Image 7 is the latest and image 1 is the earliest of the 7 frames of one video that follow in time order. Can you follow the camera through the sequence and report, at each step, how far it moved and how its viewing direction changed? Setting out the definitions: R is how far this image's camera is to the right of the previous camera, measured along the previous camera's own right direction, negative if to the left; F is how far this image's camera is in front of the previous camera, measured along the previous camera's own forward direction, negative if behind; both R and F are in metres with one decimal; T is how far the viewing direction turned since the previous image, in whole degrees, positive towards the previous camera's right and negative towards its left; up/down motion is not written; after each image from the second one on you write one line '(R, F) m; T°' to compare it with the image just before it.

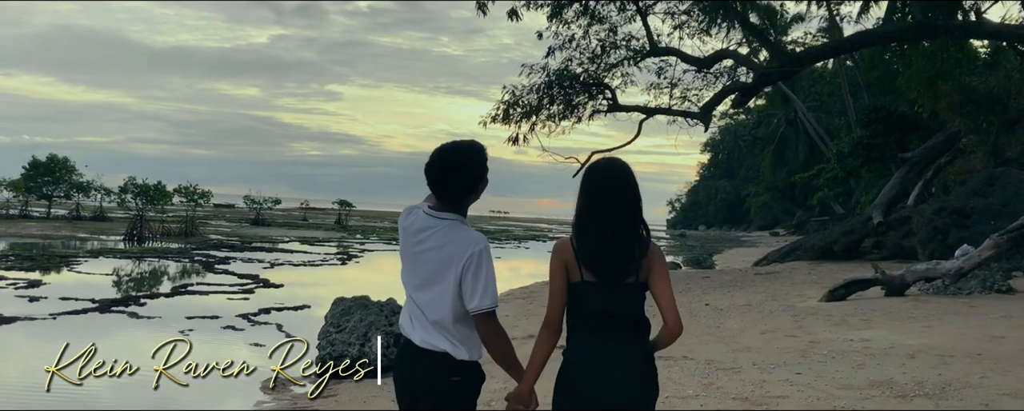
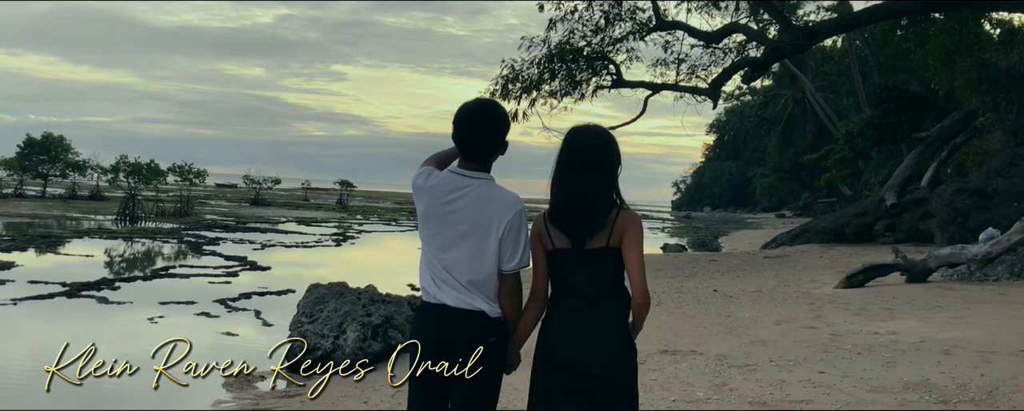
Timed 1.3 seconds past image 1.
(+0.1, +0.8) m; 0°
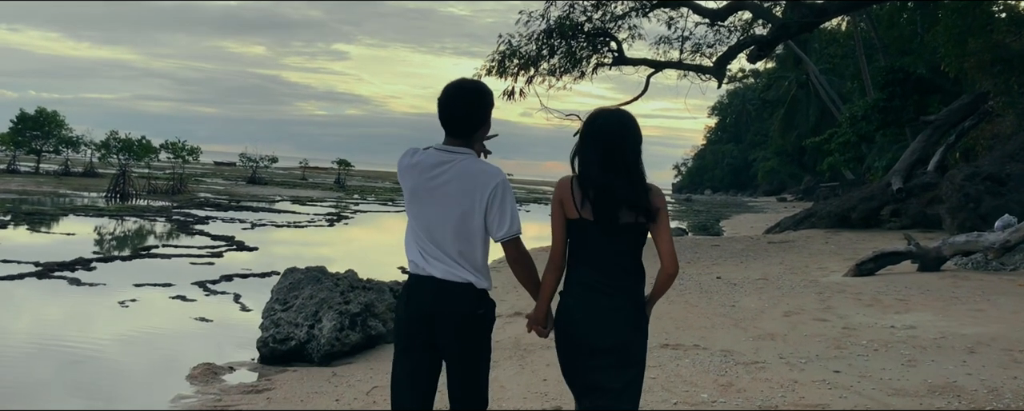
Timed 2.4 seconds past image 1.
(+0.1, +0.6) m; 0°
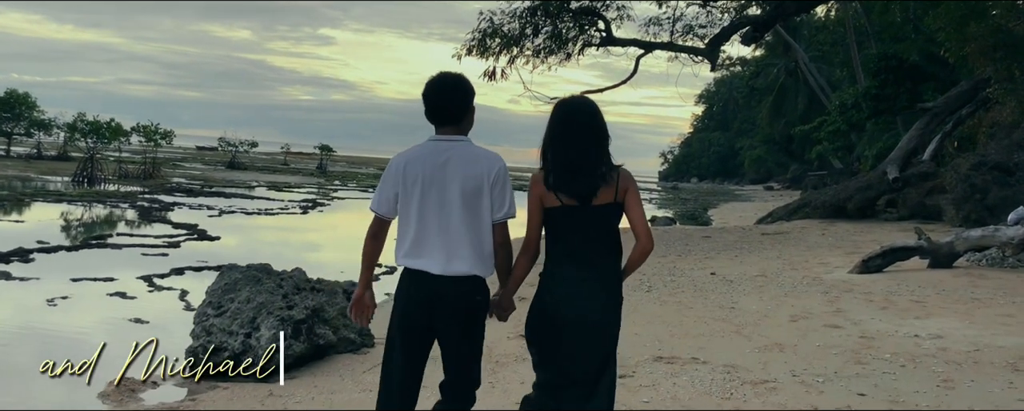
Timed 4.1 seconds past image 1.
(+0.1, +0.9) m; +1°
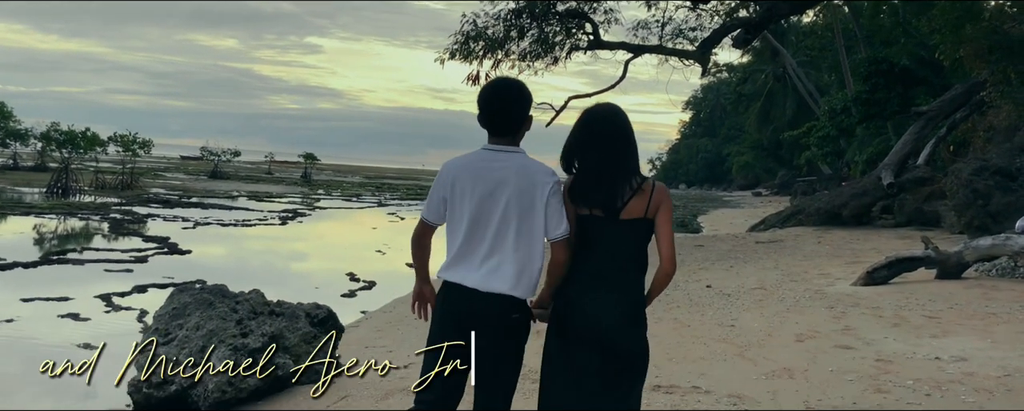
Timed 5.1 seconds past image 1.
(+0.1, +0.6) m; +1°
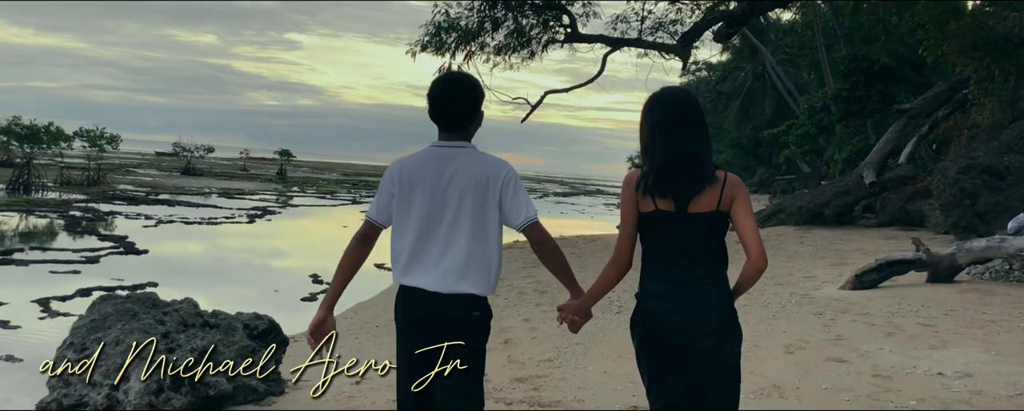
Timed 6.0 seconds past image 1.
(+0.1, +0.6) m; +1°
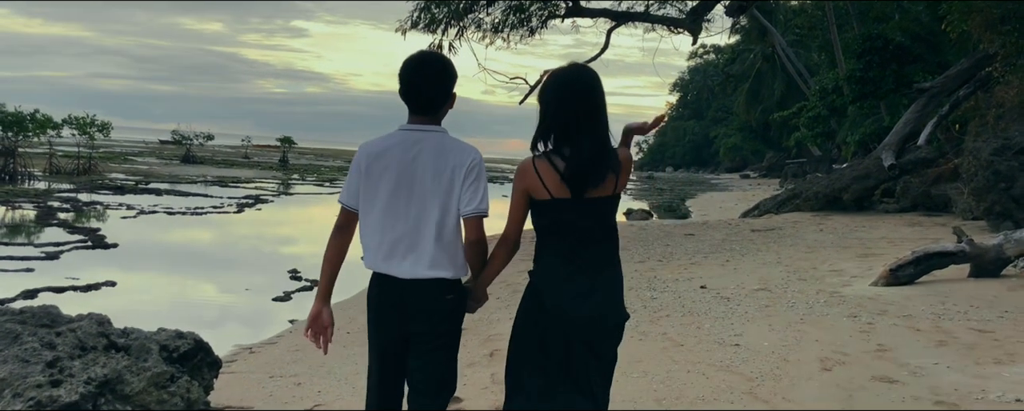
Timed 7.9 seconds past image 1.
(+0.2, +1.0) m; 0°
